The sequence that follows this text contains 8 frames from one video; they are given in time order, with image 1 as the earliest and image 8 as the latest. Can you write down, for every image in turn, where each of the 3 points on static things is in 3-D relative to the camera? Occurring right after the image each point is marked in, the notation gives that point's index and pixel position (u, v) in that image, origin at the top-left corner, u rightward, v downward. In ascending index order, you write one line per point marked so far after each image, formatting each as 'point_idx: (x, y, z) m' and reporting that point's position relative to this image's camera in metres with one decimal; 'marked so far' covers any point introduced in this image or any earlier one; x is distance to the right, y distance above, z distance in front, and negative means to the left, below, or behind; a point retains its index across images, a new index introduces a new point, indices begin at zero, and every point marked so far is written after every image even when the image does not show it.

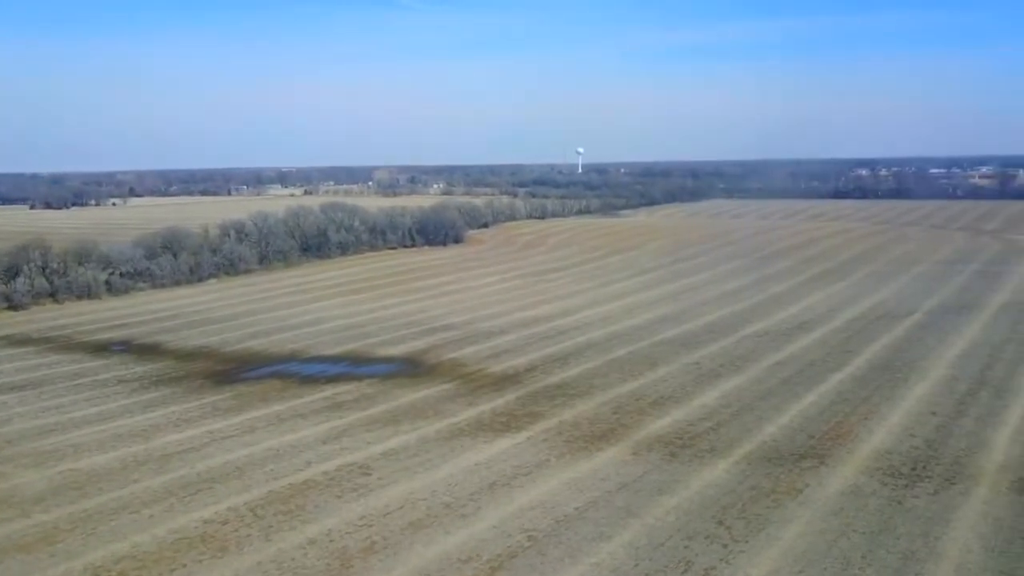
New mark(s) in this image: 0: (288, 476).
0: (-3.4, -2.9, +12.7) m
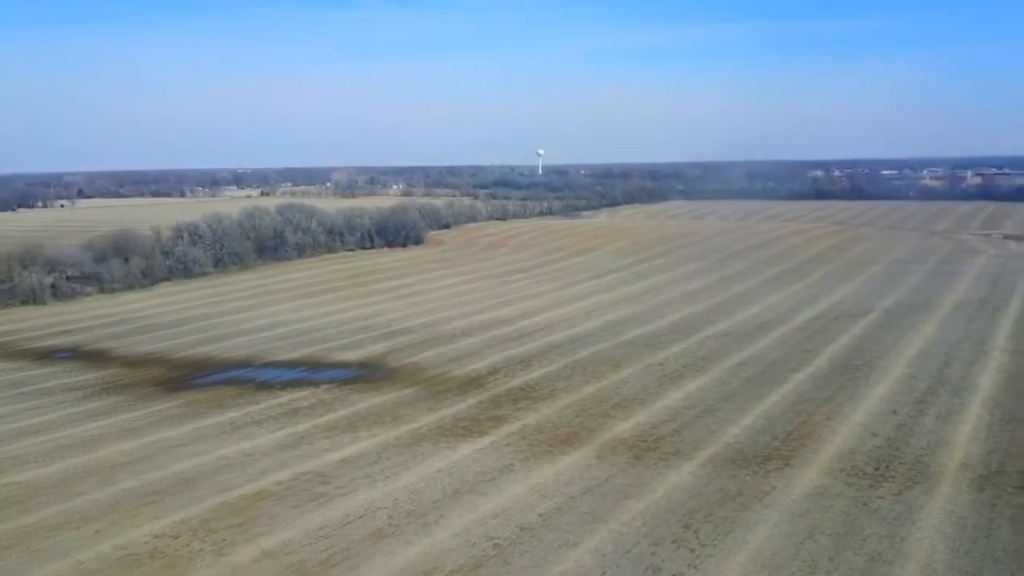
0: (-4.0, -2.9, +12.3) m
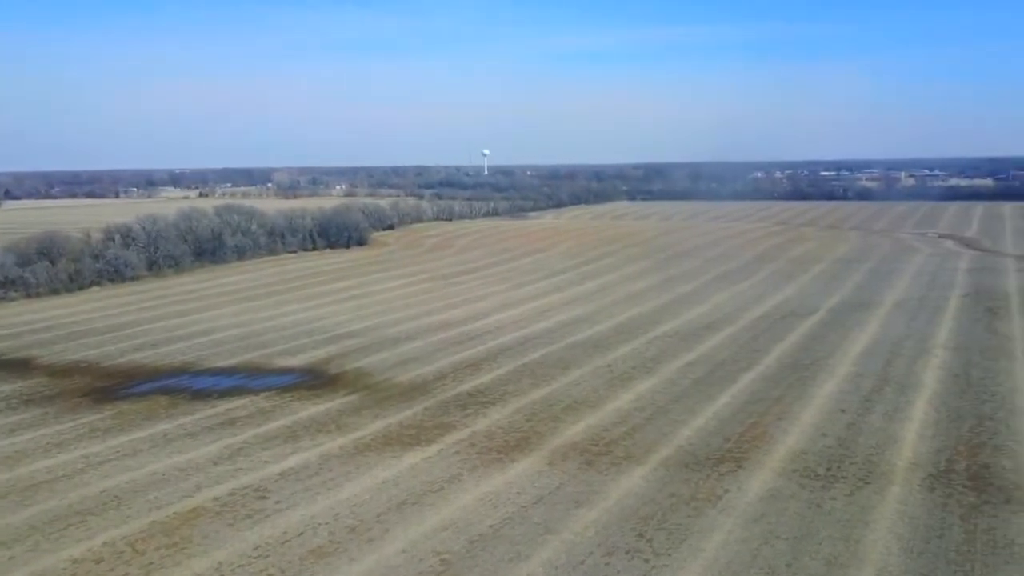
0: (-4.7, -3.0, +11.6) m
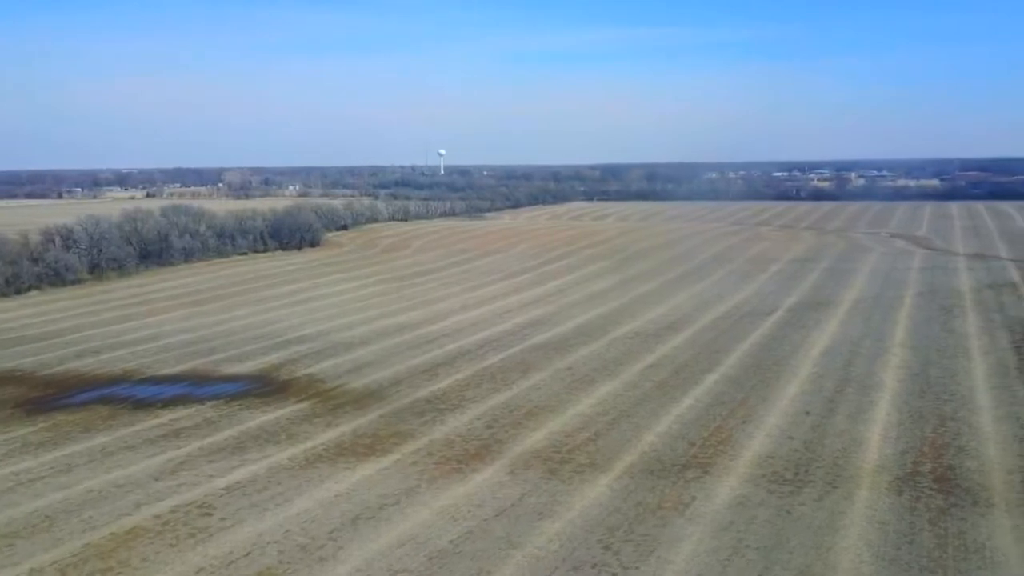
0: (-5.2, -3.1, +10.8) m
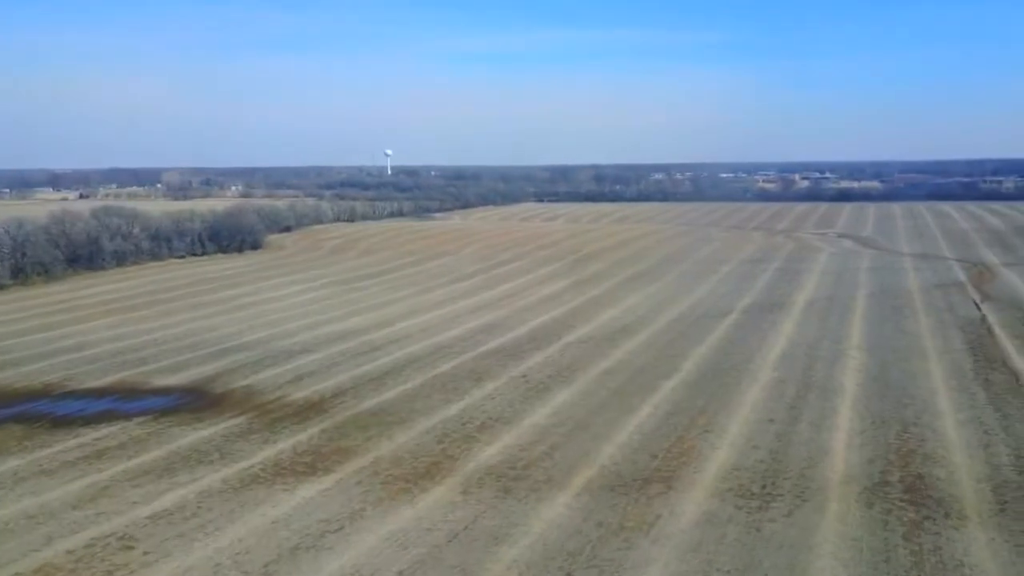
0: (-5.8, -3.2, +9.7) m
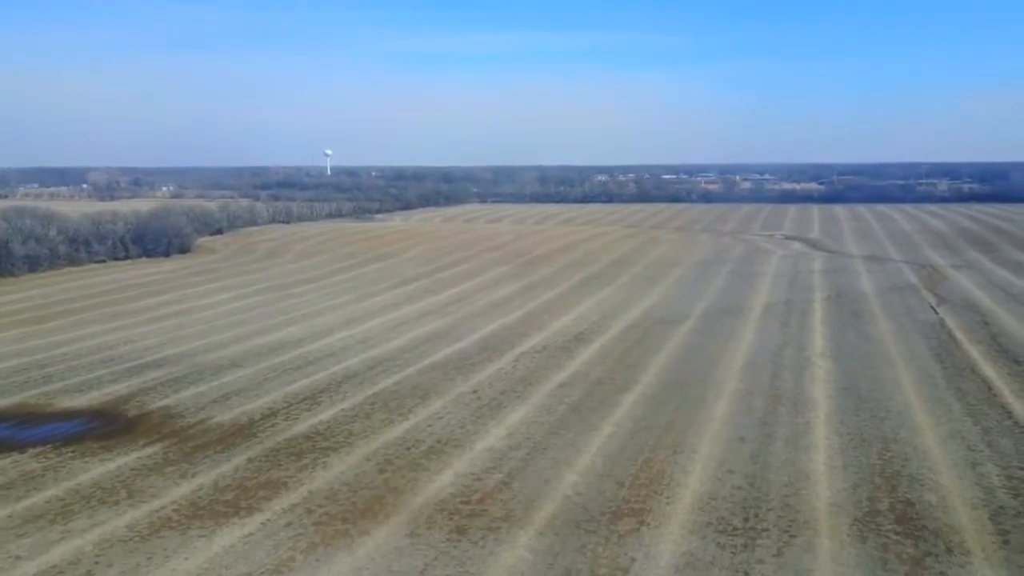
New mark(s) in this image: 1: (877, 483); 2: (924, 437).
0: (-6.2, -3.3, +7.9) m
1: (+5.1, -2.7, +11.6) m
2: (+6.7, -2.4, +13.5) m
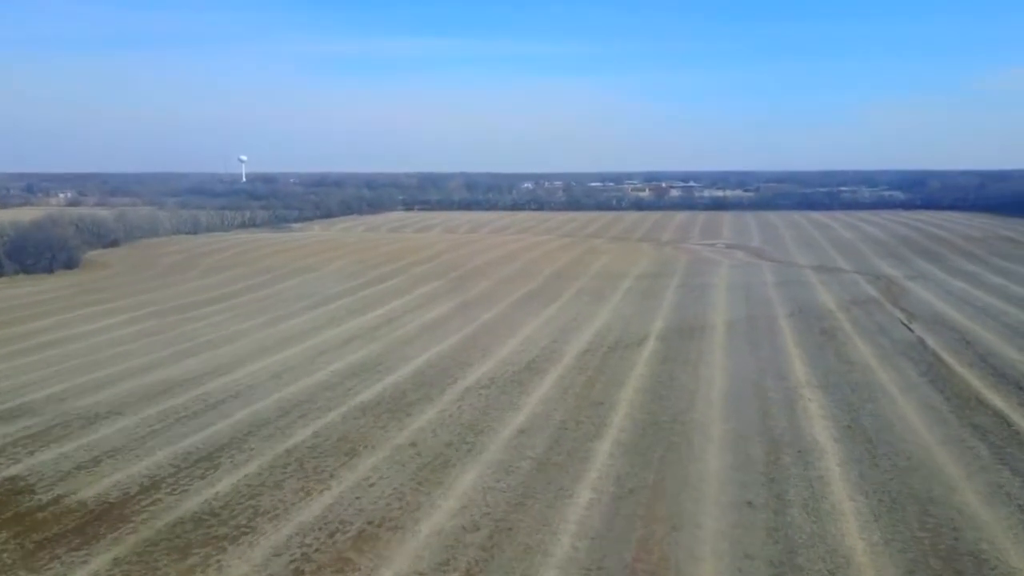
0: (-6.2, -3.8, +4.4) m
1: (+4.7, -3.1, +9.2) m
2: (+6.1, -2.8, +11.2) m
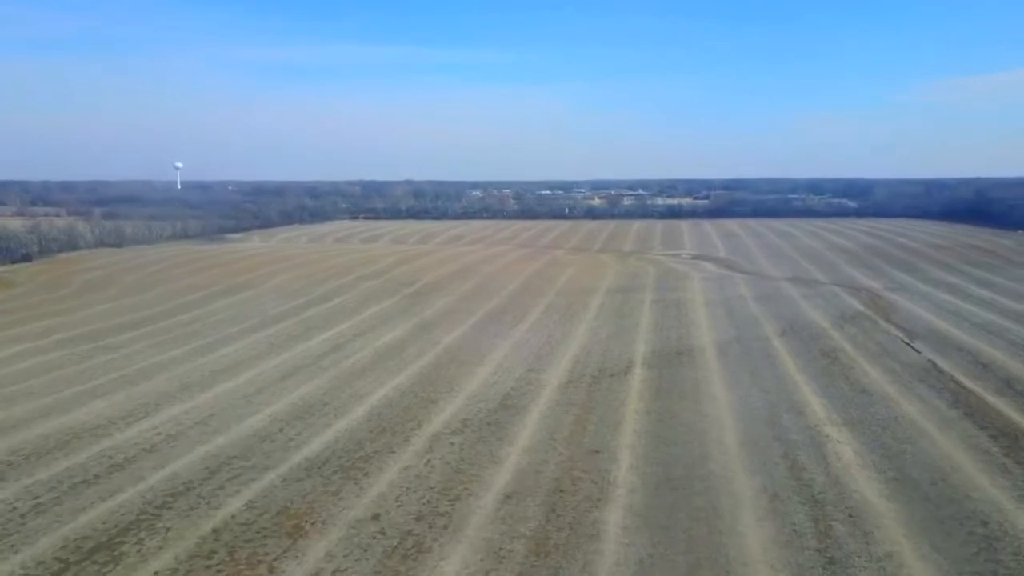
0: (-5.8, -4.1, +1.4) m
1: (+4.8, -3.4, +6.8) m
2: (+6.1, -3.1, +9.0) m
